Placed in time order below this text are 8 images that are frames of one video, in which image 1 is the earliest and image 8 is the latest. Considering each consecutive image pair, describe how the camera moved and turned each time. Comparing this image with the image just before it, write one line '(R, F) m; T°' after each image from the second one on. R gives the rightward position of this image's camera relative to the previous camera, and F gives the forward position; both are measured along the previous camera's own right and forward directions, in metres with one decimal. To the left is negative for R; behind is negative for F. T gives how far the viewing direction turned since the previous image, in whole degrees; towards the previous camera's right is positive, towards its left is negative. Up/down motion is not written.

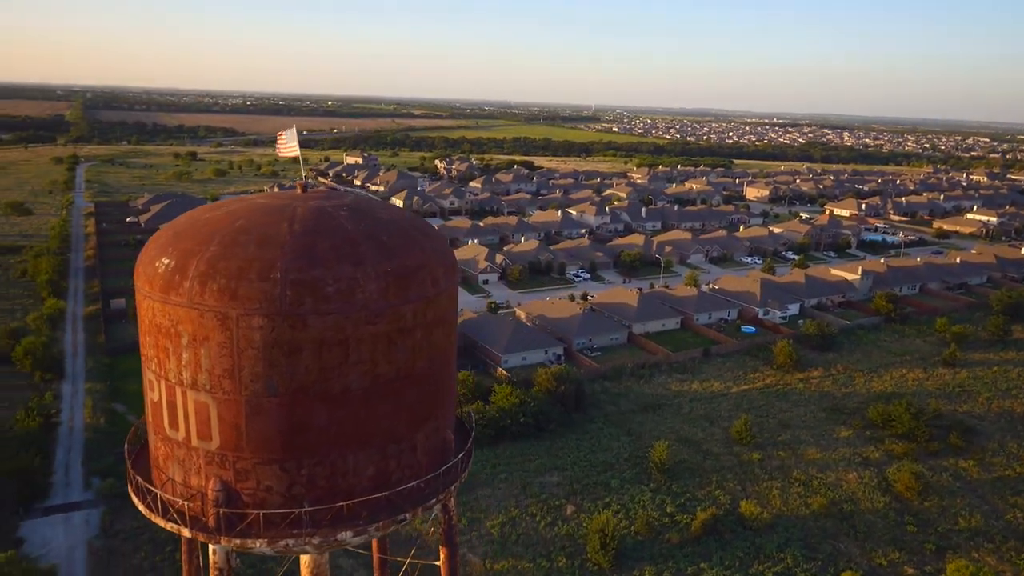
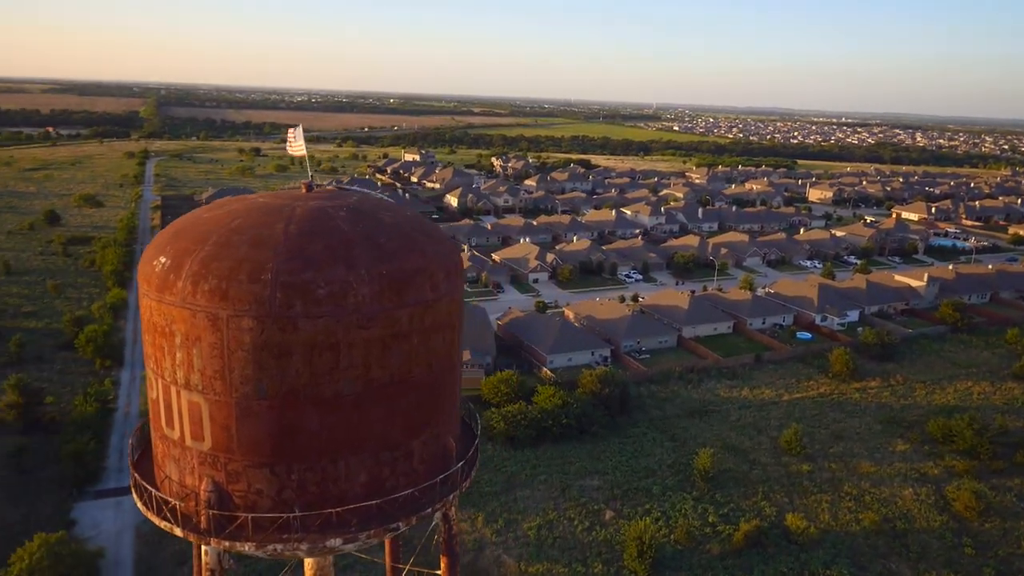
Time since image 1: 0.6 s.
(+0.3, +0.2) m; -4°
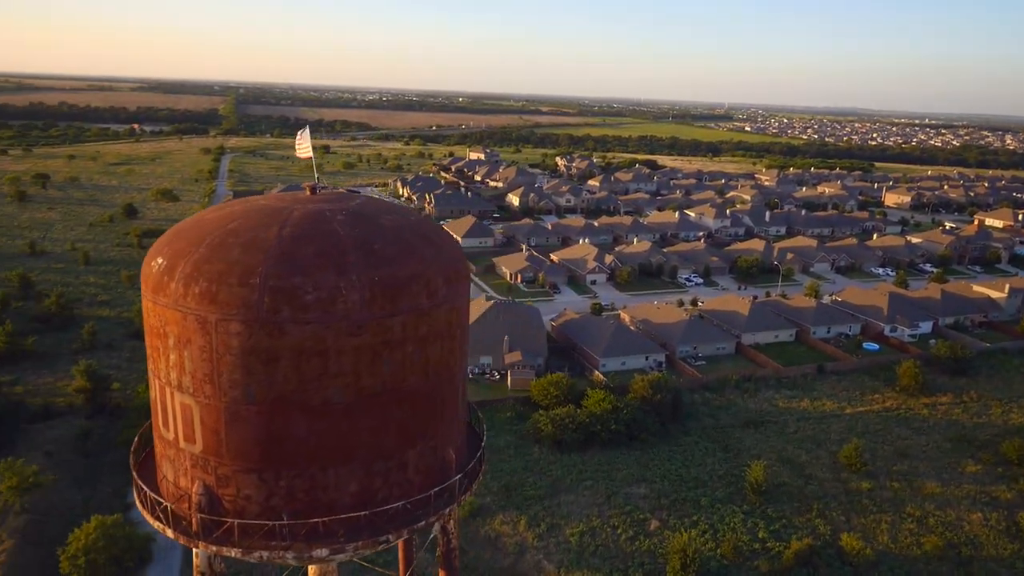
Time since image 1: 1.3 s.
(+0.4, +0.2) m; -5°
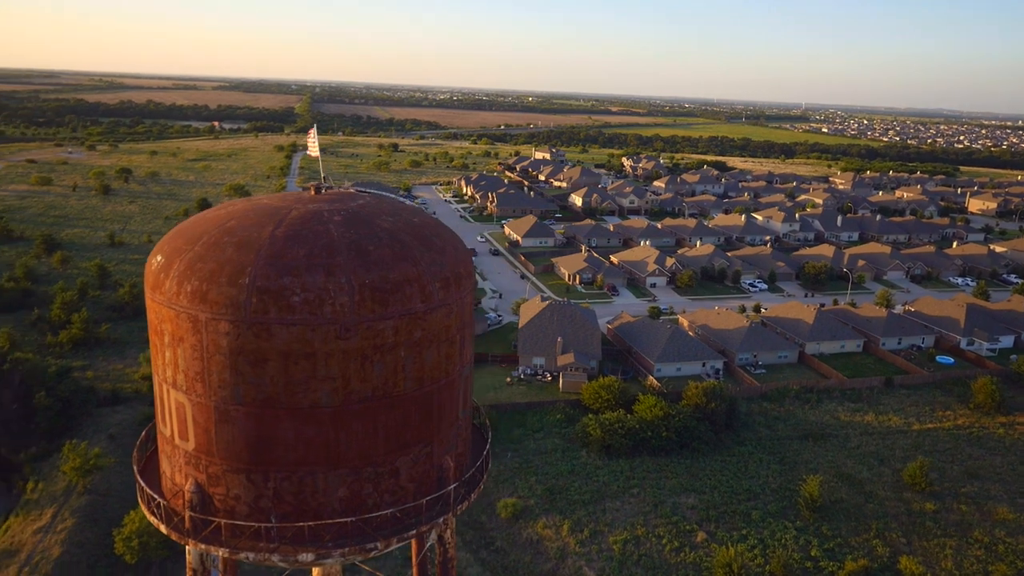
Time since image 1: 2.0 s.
(+0.4, +0.2) m; -5°
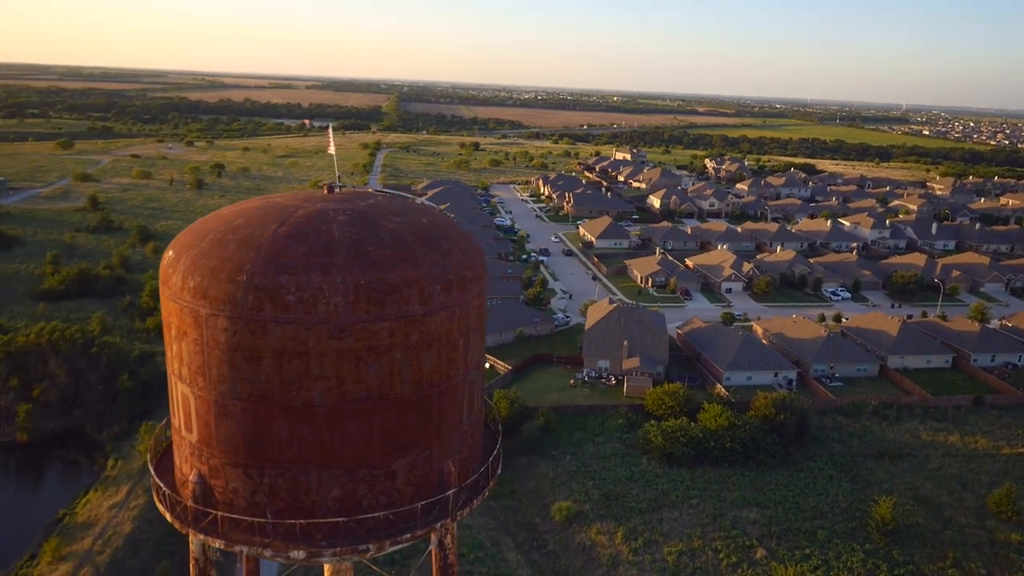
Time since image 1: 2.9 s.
(+0.4, +0.1) m; -6°
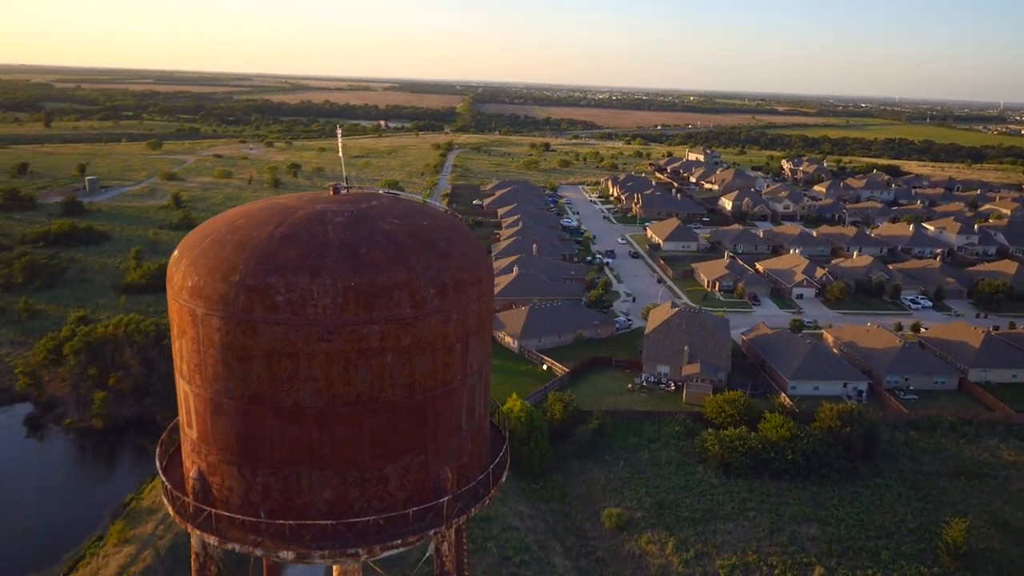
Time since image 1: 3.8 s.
(+0.4, +0.1) m; -5°
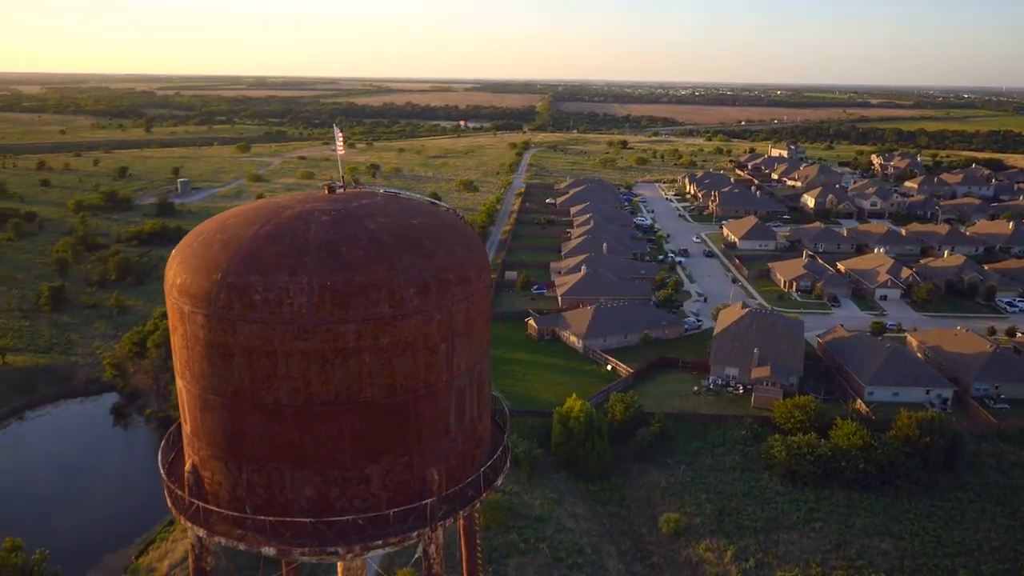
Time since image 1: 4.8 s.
(+0.5, +0.1) m; -6°
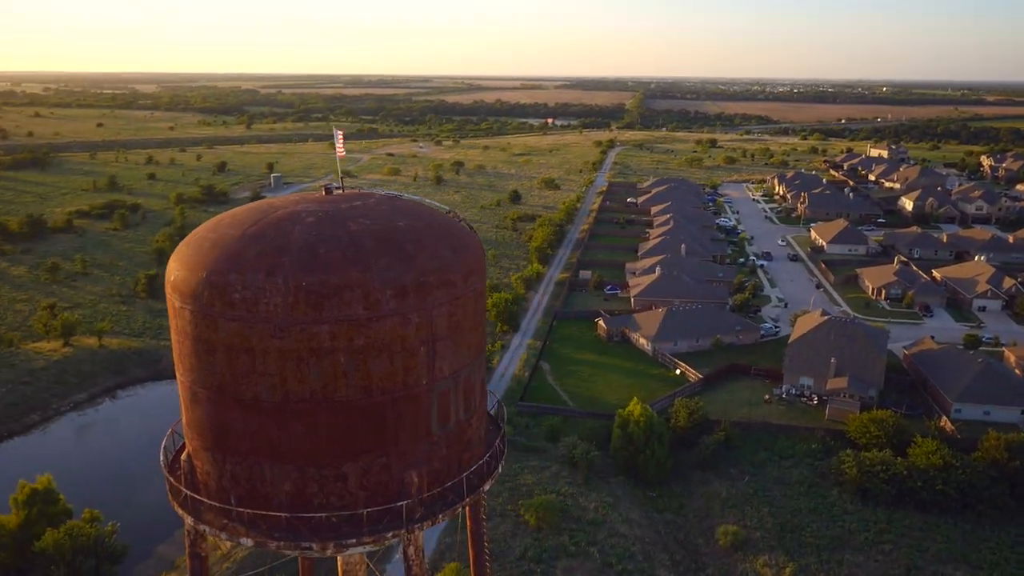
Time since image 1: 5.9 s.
(+0.6, +0.1) m; -7°
